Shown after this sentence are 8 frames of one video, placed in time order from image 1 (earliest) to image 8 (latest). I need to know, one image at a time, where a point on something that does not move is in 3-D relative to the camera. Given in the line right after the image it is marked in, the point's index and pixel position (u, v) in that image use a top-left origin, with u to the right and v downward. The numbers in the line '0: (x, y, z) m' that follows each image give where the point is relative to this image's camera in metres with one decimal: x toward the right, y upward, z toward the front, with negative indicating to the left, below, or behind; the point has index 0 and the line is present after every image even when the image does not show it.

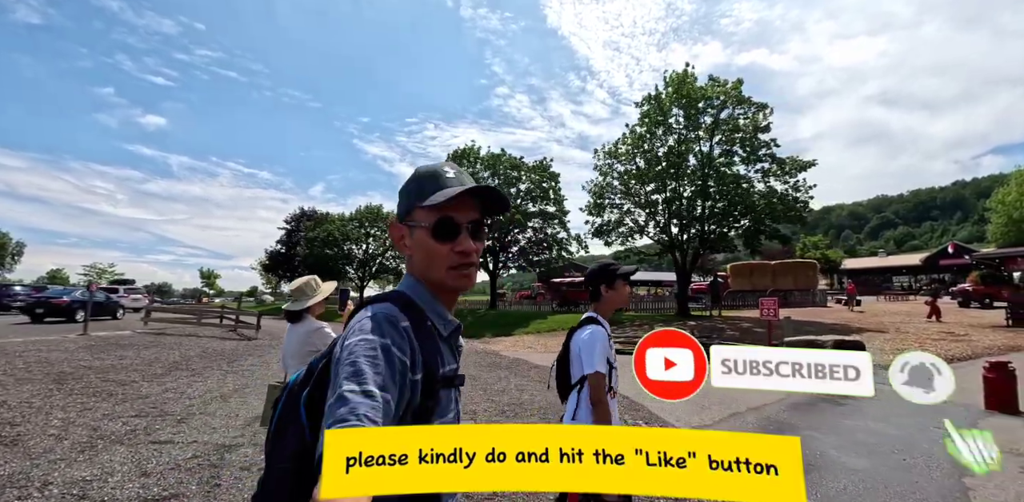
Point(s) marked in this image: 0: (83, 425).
0: (-5.9, -2.3, +6.0) m
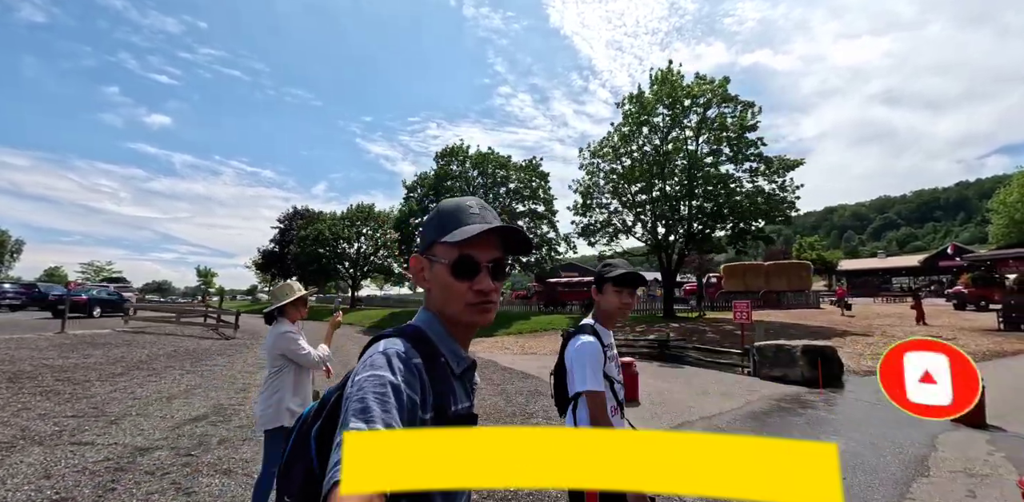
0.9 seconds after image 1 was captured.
0: (-6.5, -2.3, +5.8) m
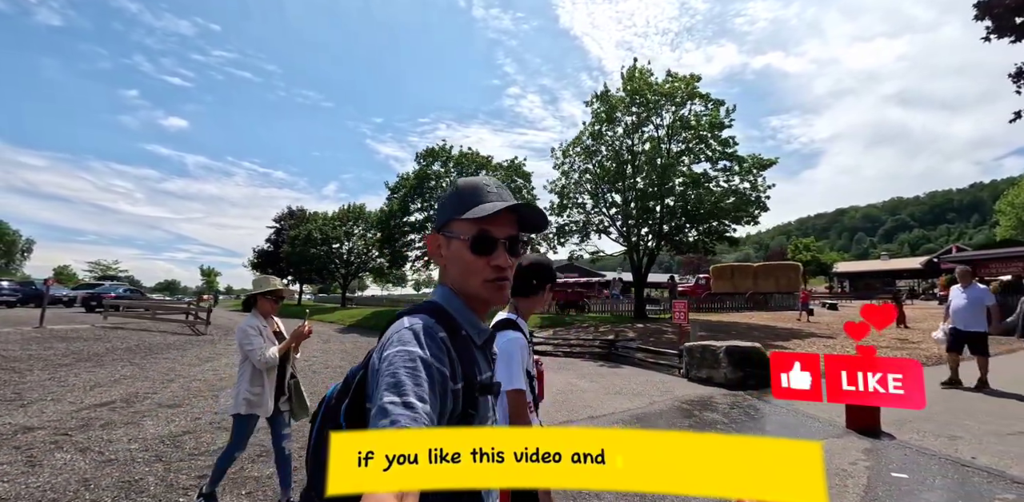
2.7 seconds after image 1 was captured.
0: (-7.4, -2.2, +5.8) m
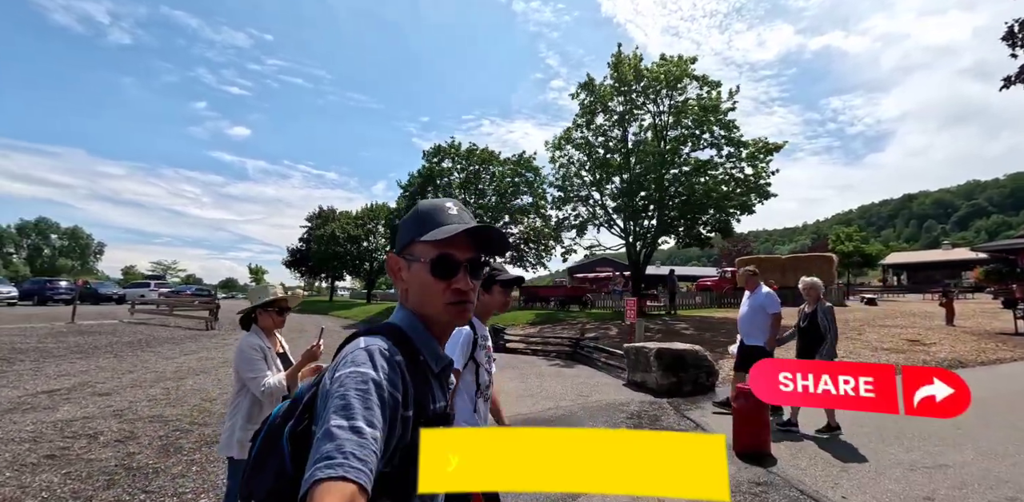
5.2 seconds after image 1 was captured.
0: (-8.2, -2.3, +6.3) m
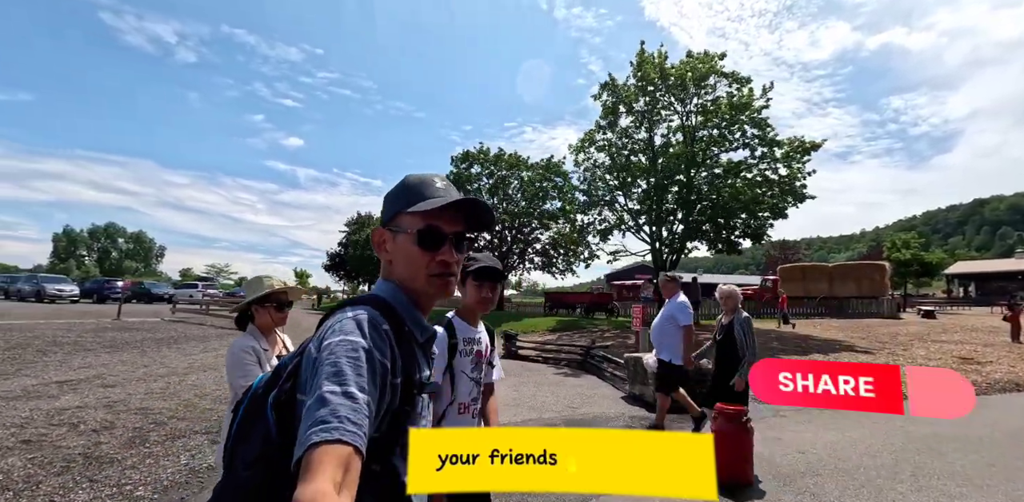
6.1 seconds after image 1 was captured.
0: (-8.1, -2.3, +6.8) m
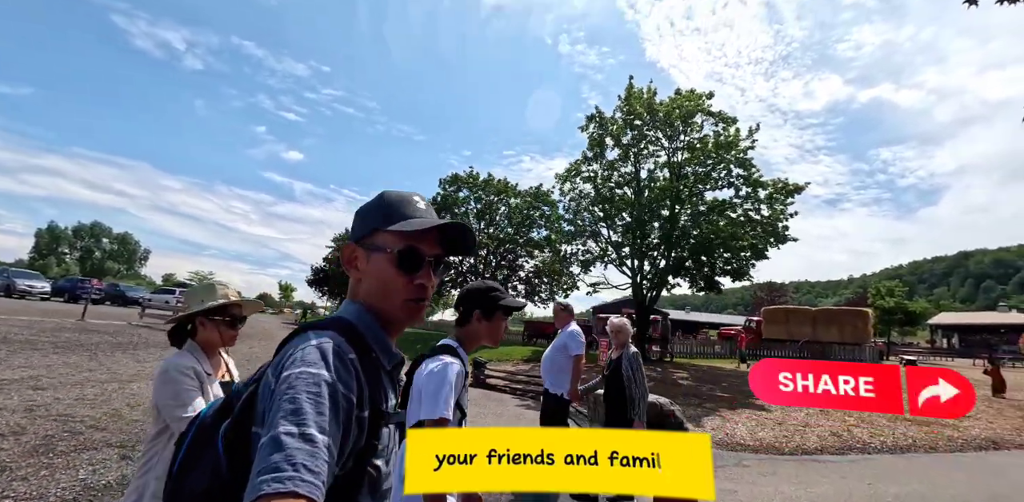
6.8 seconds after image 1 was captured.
0: (-8.7, -2.1, +6.3) m
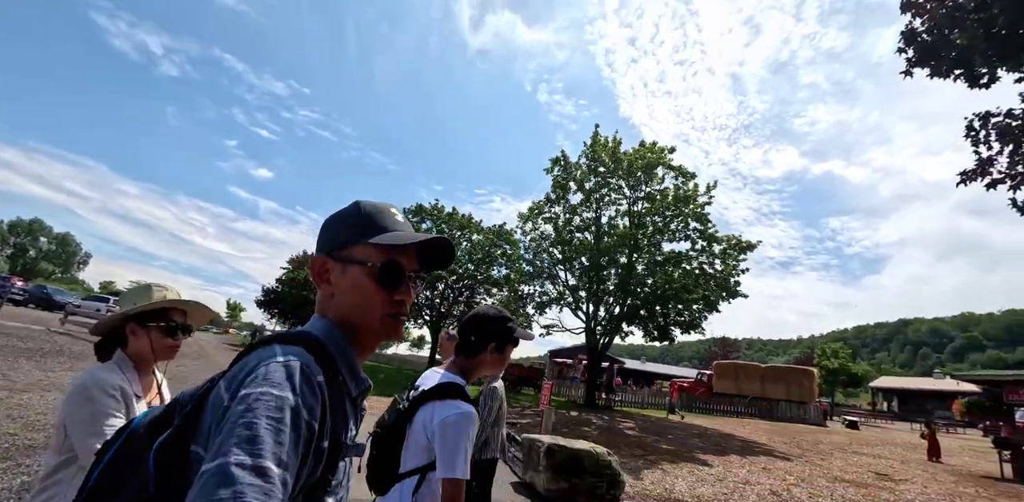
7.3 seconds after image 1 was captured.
0: (-9.5, -1.9, +5.3) m
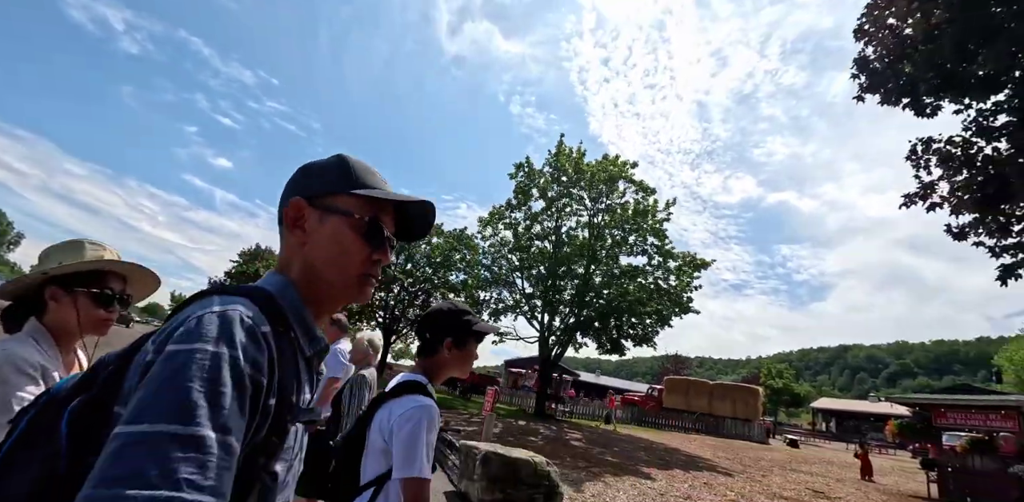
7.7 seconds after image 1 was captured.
0: (-10.1, -1.3, +4.3) m
